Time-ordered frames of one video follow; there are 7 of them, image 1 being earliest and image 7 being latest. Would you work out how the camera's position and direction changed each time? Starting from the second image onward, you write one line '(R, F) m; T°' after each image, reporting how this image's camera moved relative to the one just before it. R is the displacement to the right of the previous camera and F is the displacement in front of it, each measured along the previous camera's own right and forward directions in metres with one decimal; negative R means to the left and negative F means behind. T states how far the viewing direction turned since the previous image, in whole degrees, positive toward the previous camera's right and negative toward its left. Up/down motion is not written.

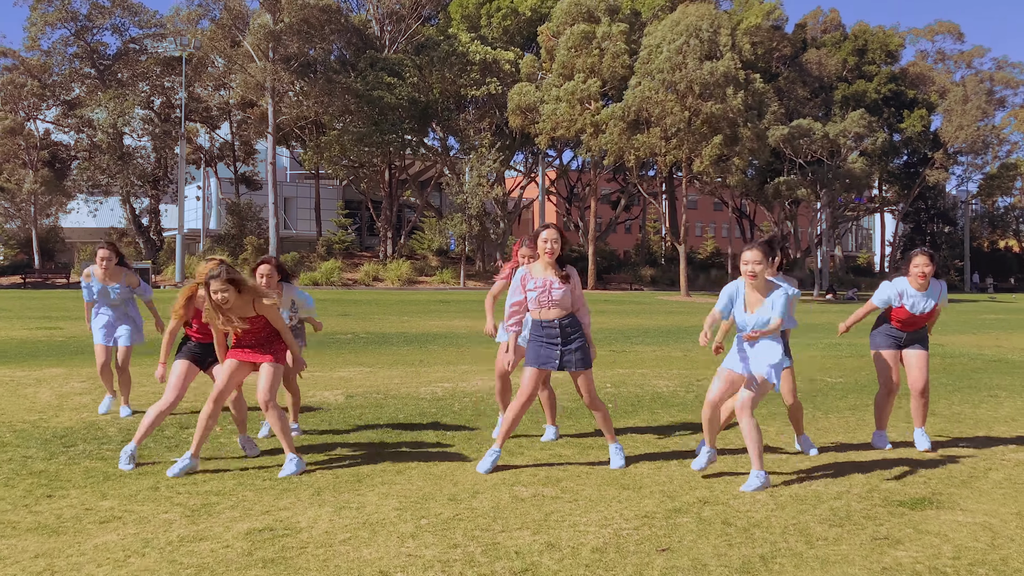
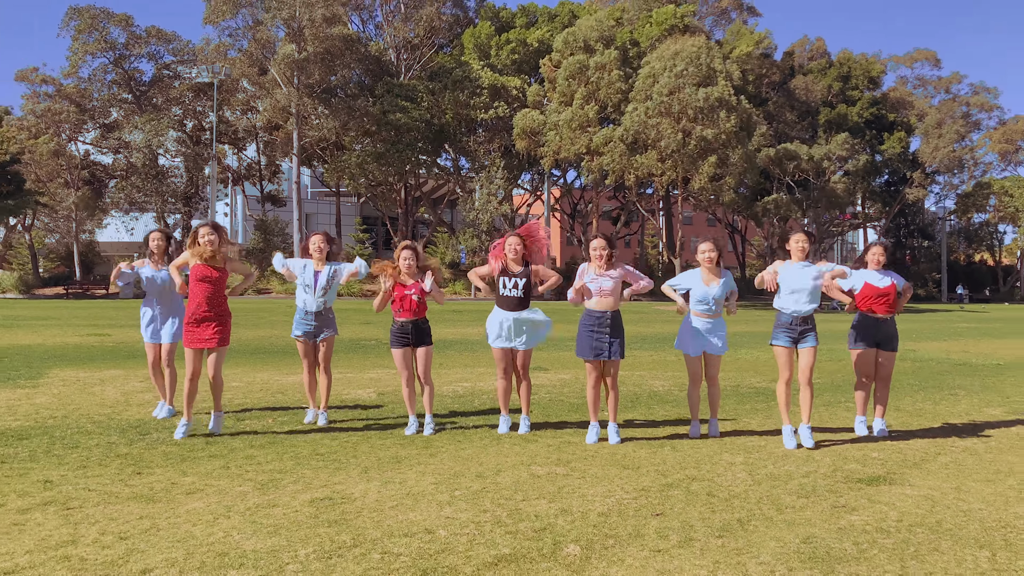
(-0.1, -0.8) m; 0°
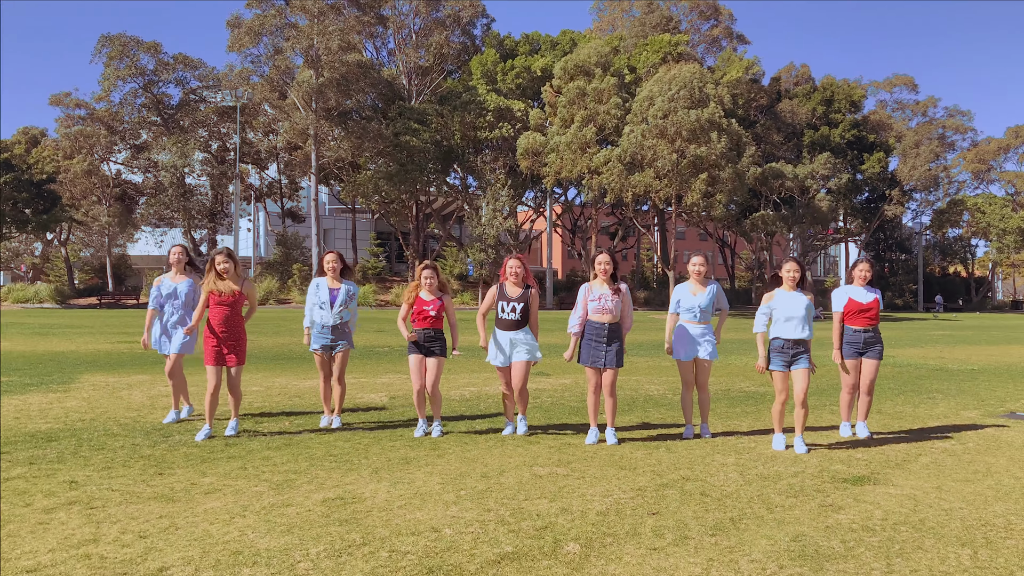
(0.0, -0.2) m; 0°
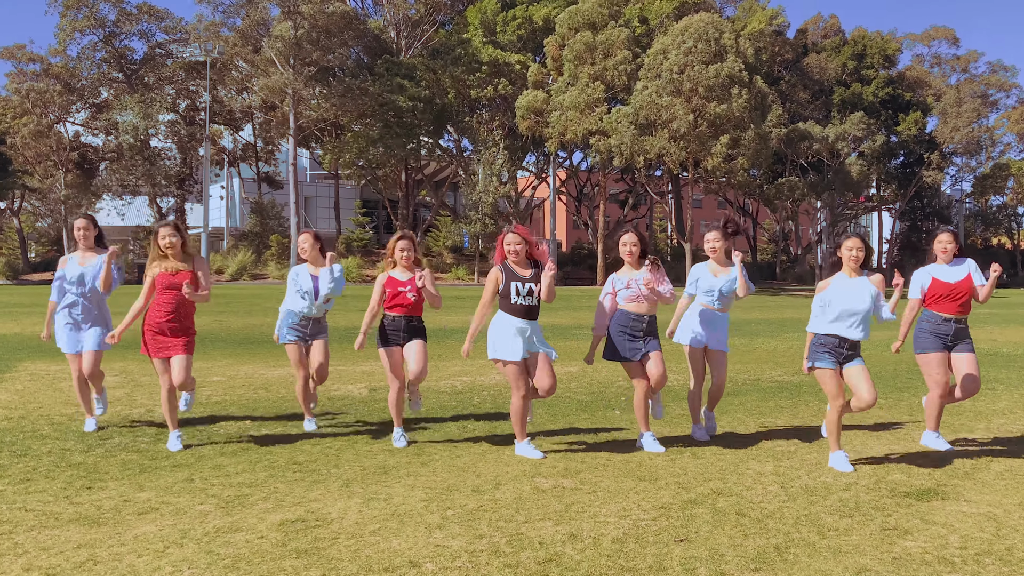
(+0.1, +0.9) m; 0°
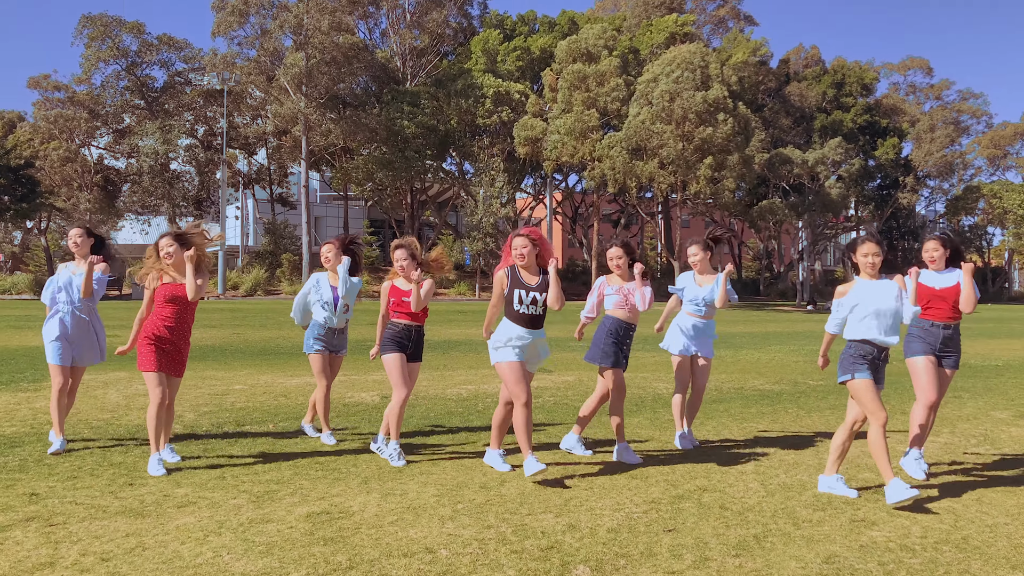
(-0.1, -0.5) m; 0°
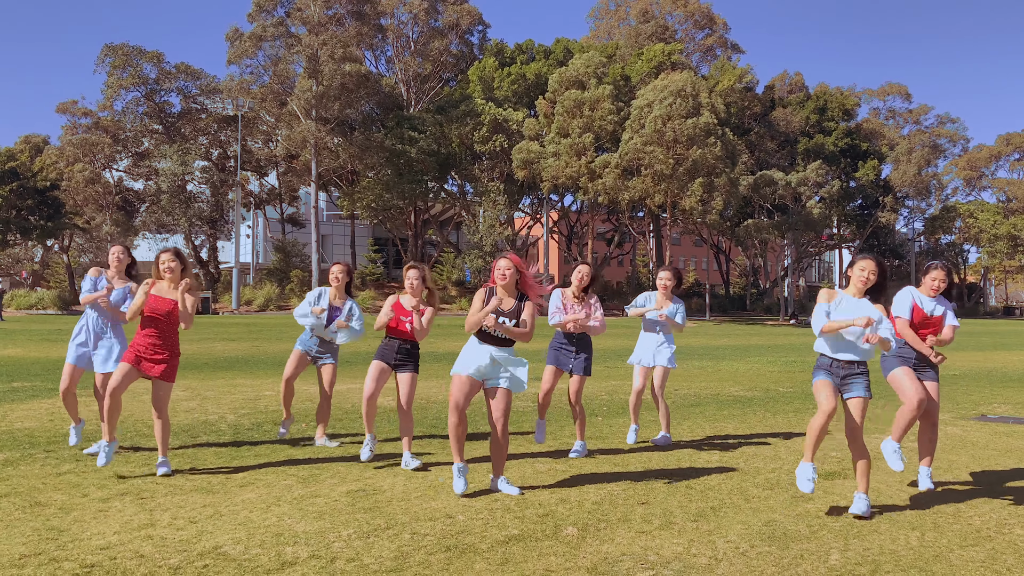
(-0.1, -1.1) m; 0°
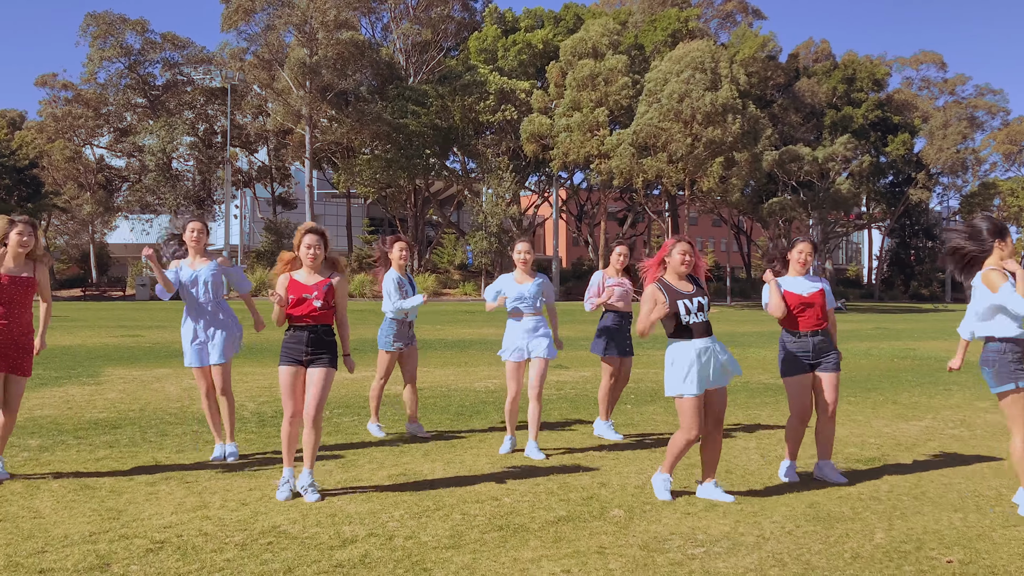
(-0.3, -0.1) m; 0°
